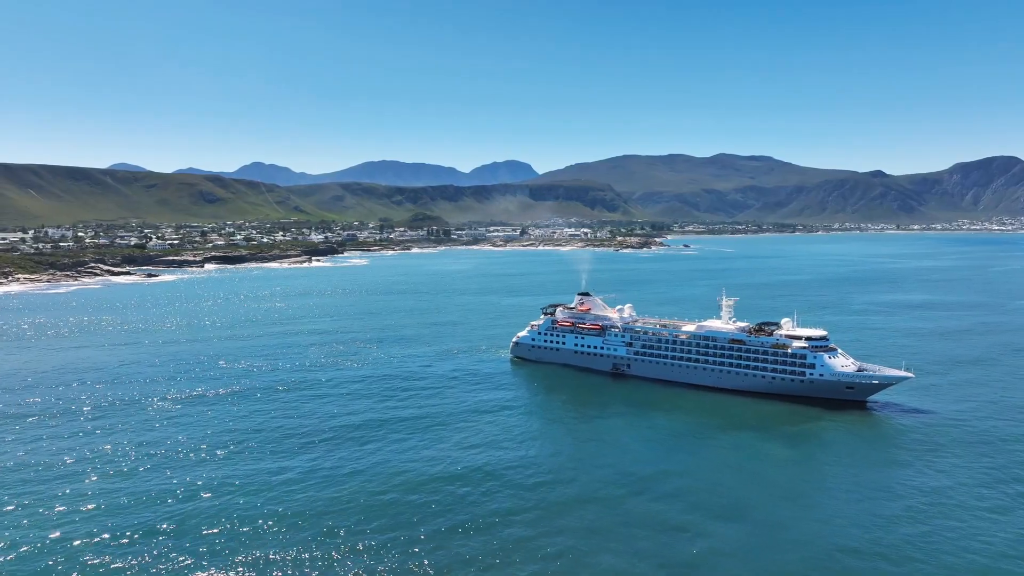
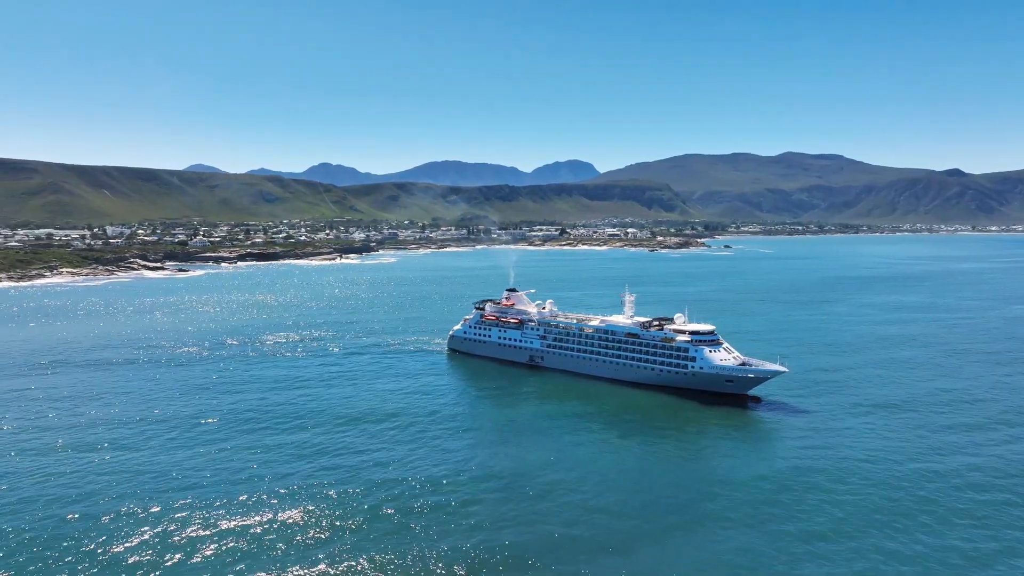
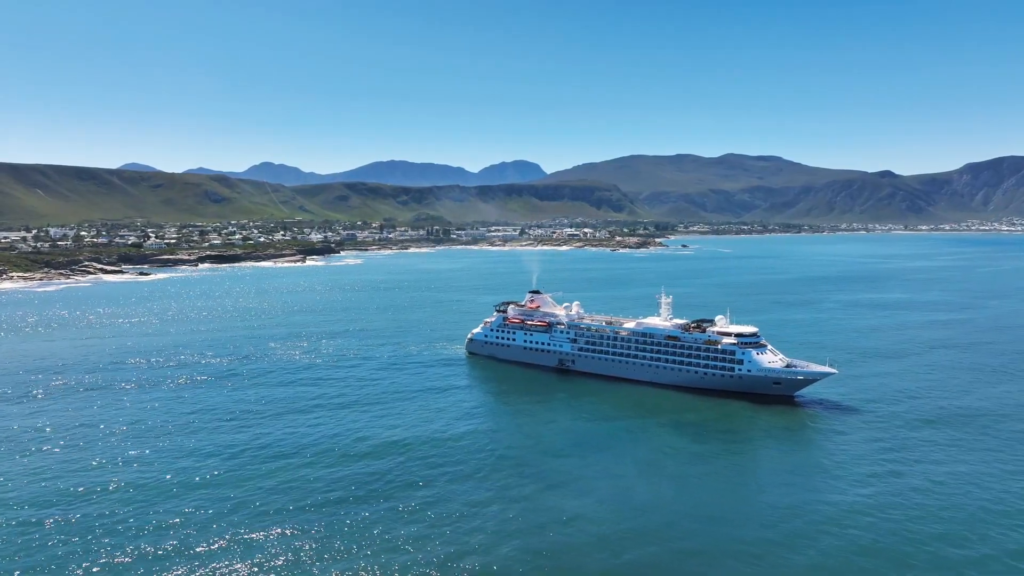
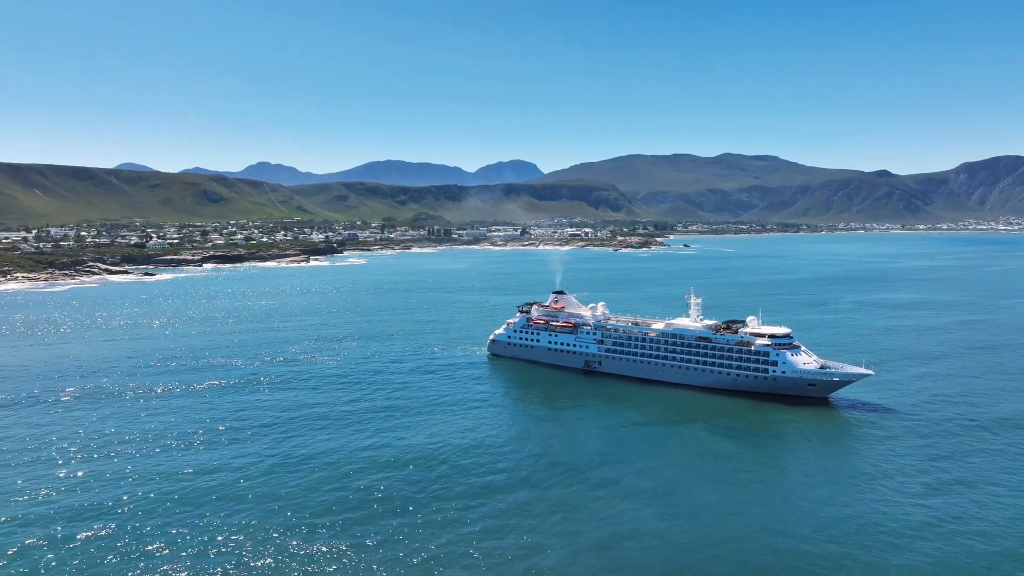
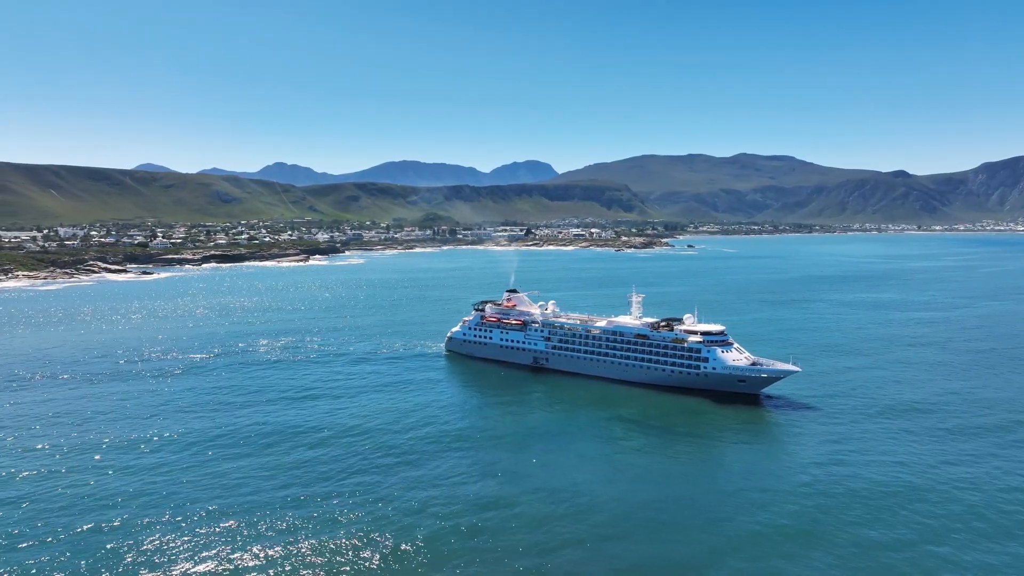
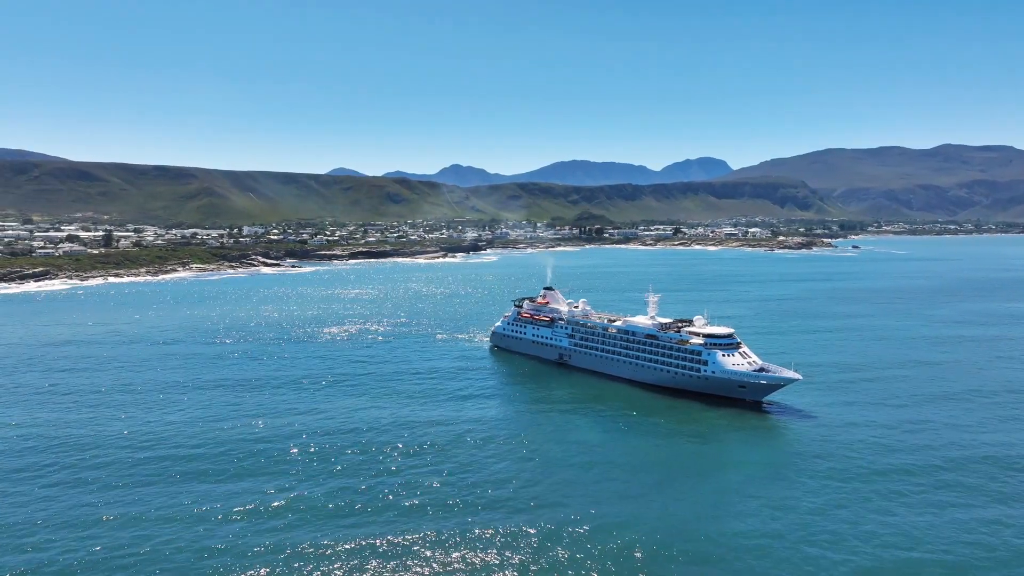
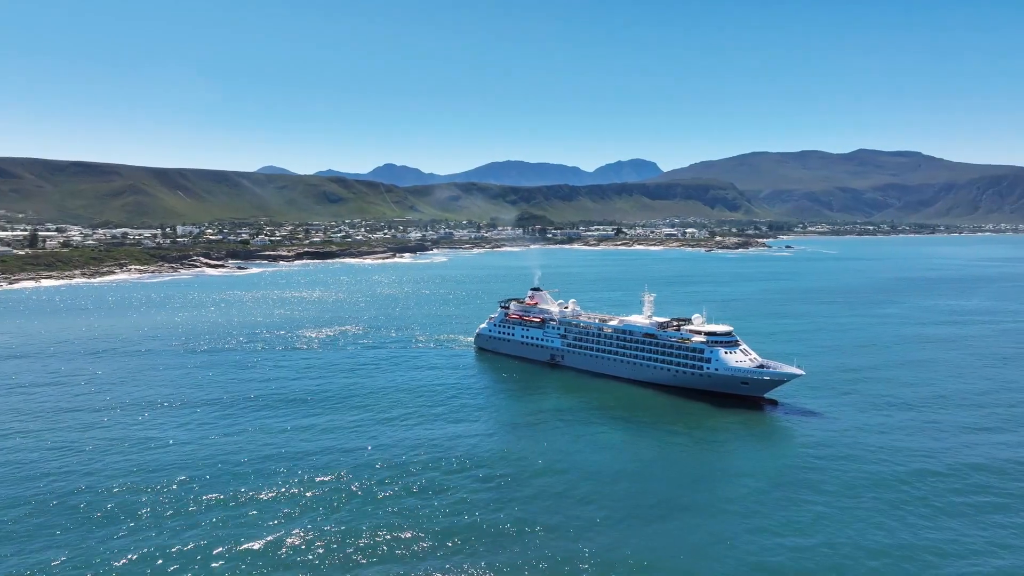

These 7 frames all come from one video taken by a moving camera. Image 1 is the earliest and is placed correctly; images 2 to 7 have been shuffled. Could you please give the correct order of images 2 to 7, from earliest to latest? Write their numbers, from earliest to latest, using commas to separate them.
4, 3, 5, 2, 7, 6
